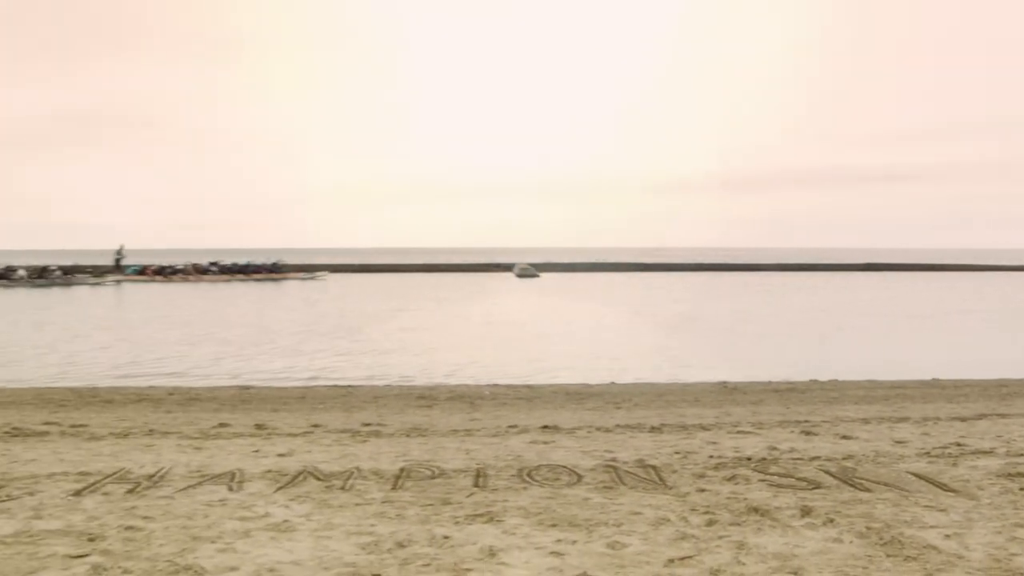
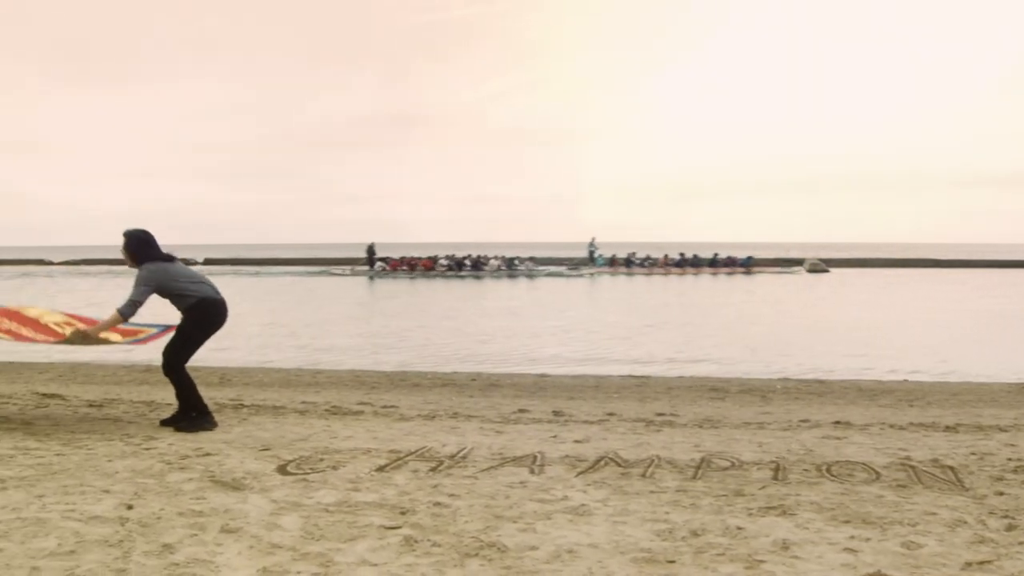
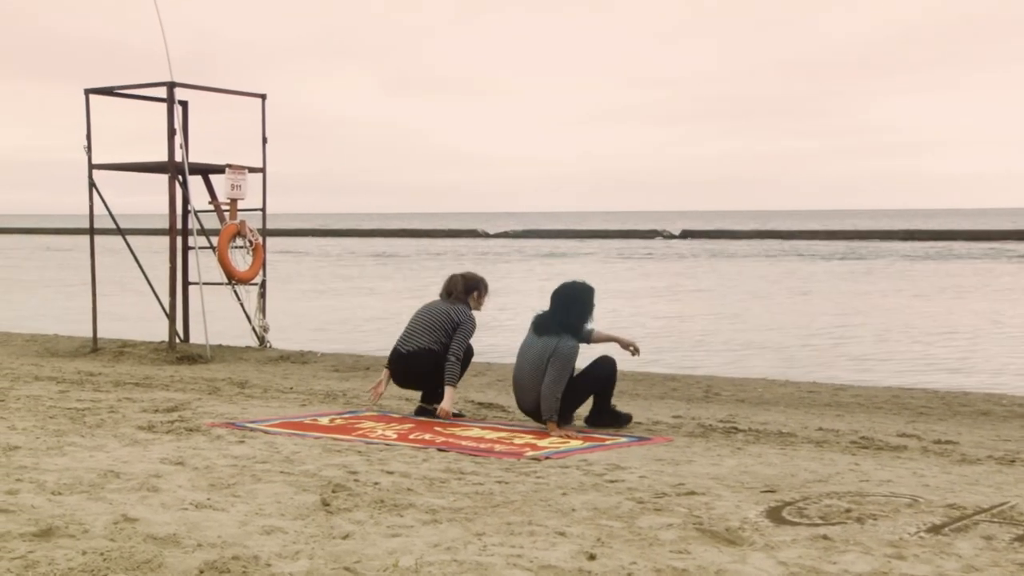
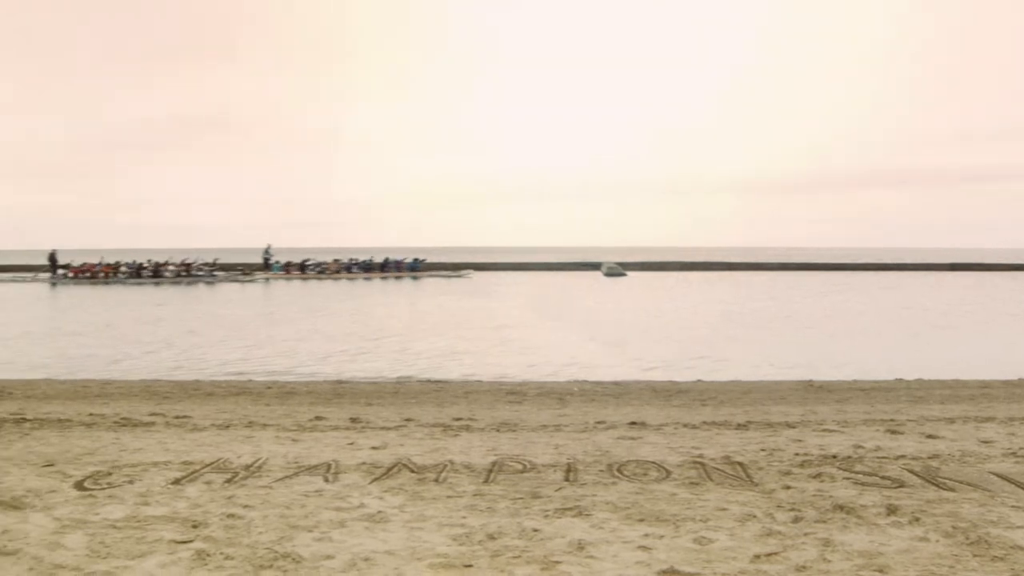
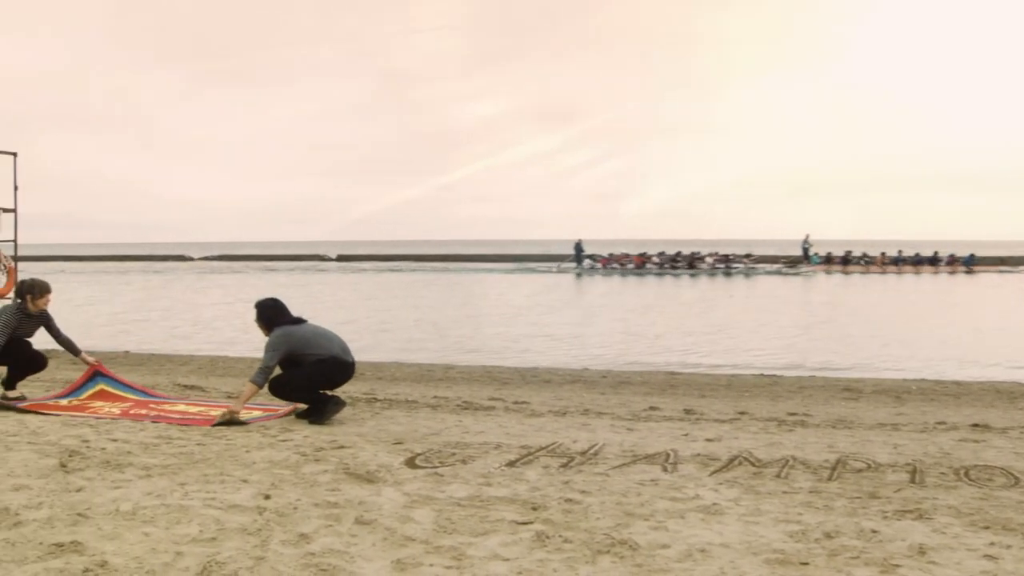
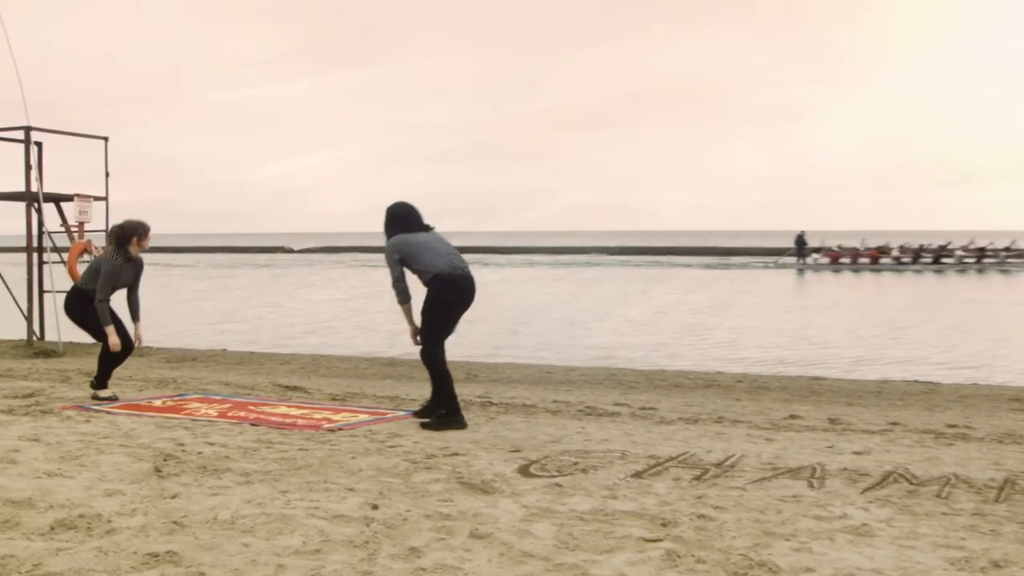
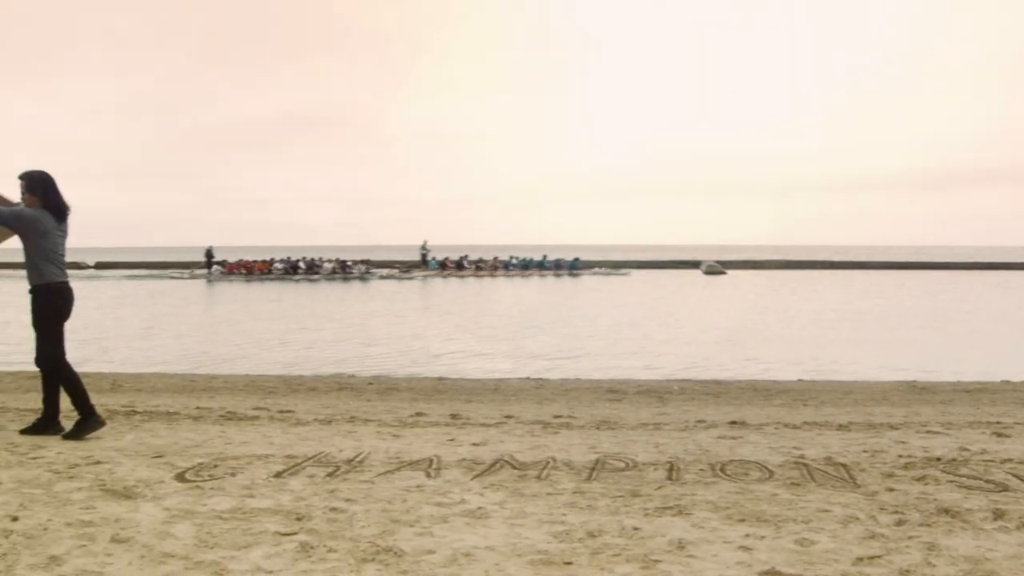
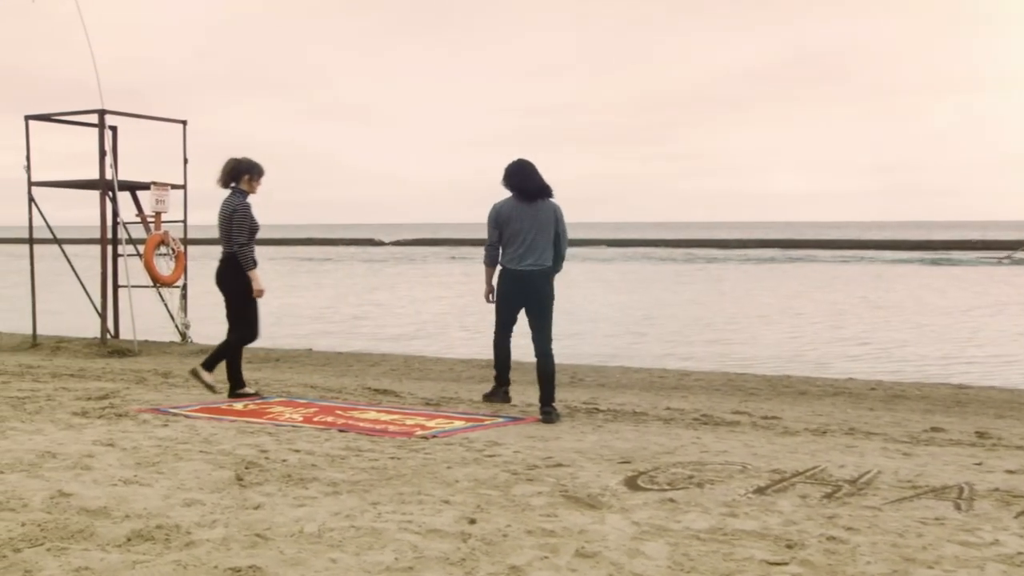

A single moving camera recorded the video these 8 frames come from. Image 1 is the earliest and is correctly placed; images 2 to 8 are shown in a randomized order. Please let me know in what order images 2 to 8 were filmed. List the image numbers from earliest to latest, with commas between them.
4, 7, 2, 5, 6, 8, 3
